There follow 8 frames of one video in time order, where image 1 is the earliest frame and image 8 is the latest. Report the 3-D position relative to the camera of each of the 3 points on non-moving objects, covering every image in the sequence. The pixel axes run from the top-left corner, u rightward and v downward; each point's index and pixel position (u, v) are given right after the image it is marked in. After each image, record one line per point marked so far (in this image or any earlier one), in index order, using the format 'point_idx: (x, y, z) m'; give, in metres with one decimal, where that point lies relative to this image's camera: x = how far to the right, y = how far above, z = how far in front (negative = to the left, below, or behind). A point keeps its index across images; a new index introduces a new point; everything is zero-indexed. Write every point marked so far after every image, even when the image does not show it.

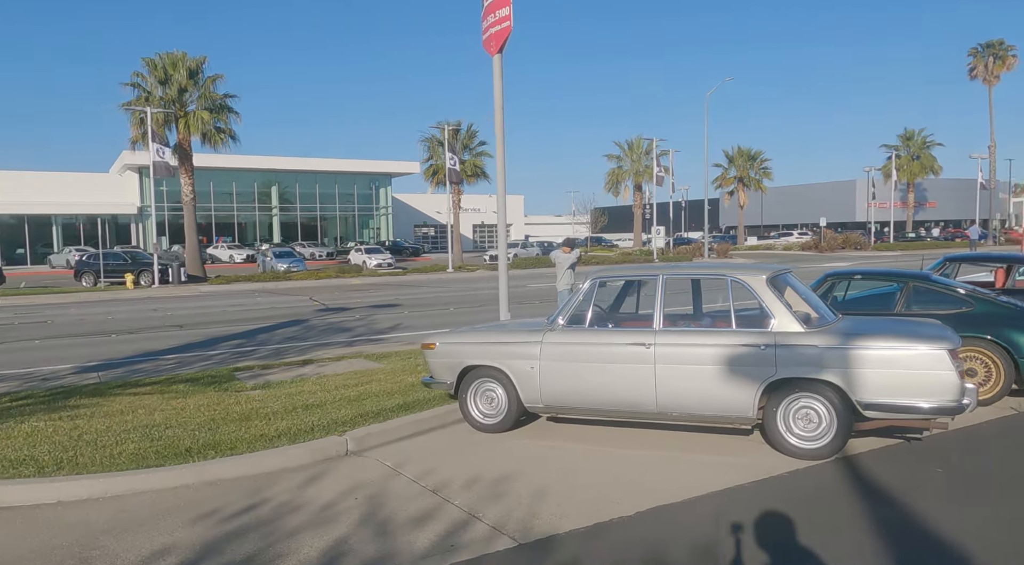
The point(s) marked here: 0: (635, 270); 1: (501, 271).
0: (+1.0, +0.1, +6.7) m
1: (-0.2, +0.2, +13.0) m
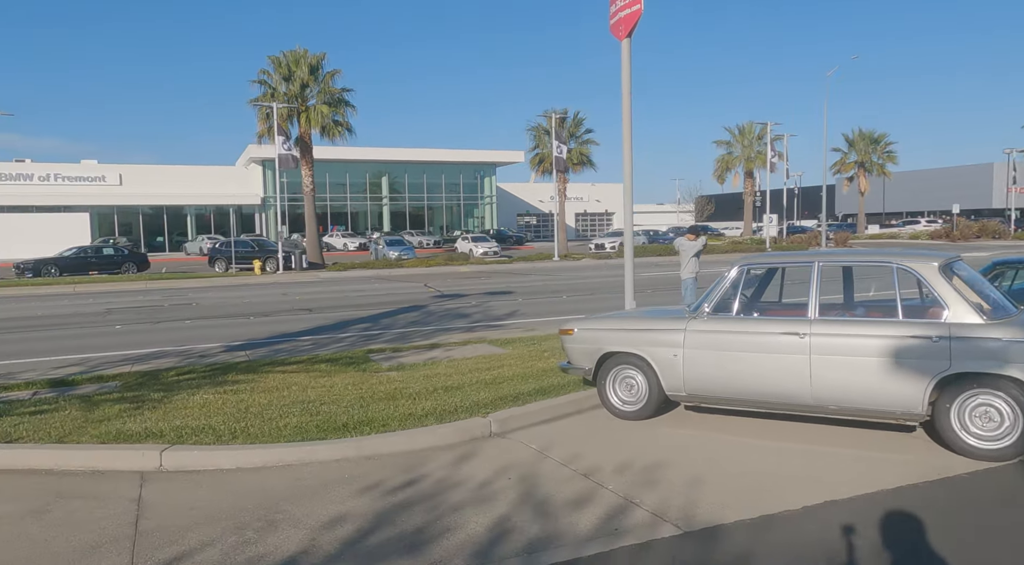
0: (+2.2, +0.2, +6.5) m
1: (+1.9, +0.4, +12.9) m
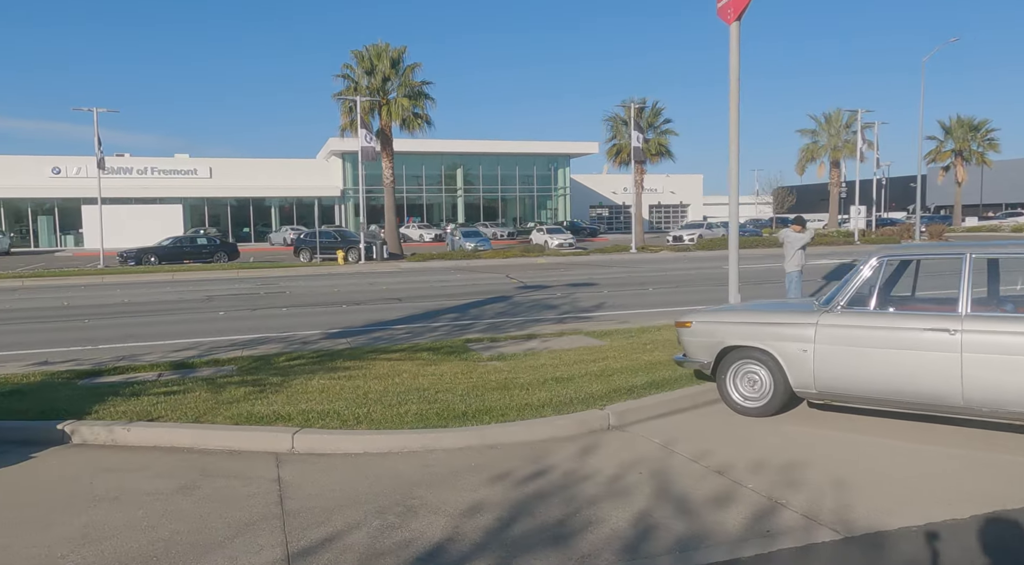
0: (+3.2, +0.2, +6.2) m
1: (+3.5, +0.5, +12.6) m
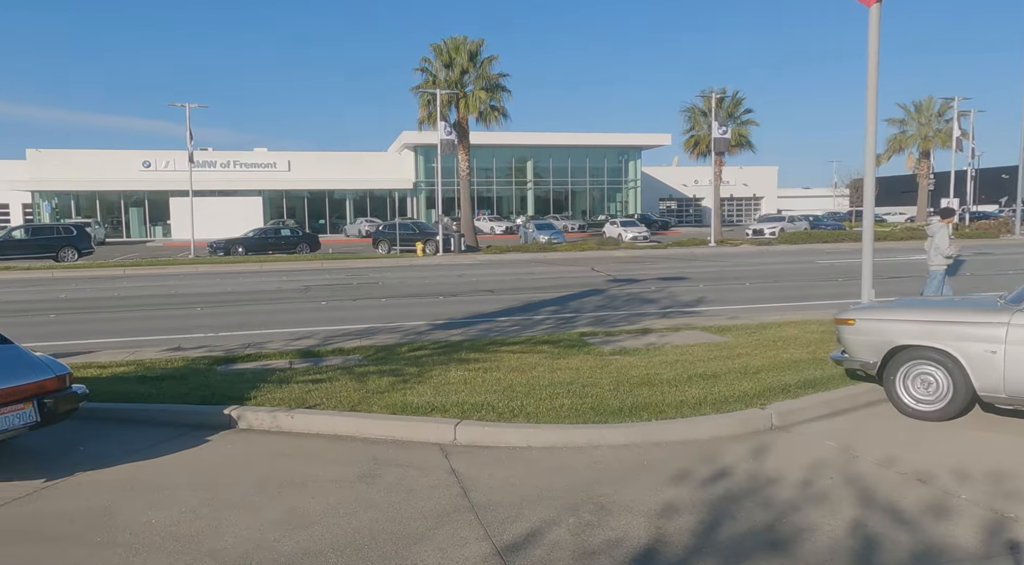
0: (+4.4, +0.3, +5.7) m
1: (+5.4, +0.6, +12.1) m
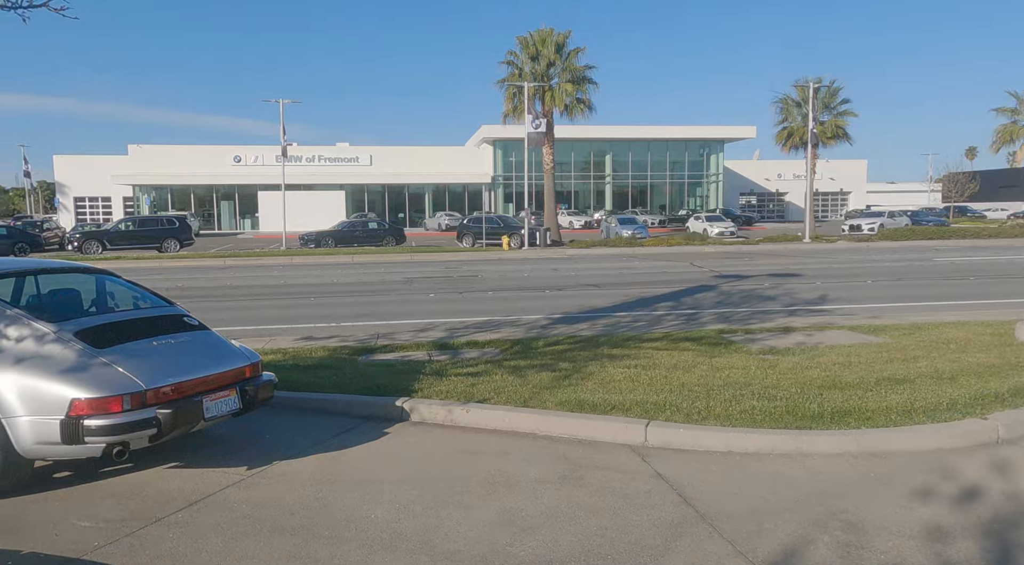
0: (+5.8, +0.2, +4.8) m
1: (+7.4, +0.6, +11.0) m
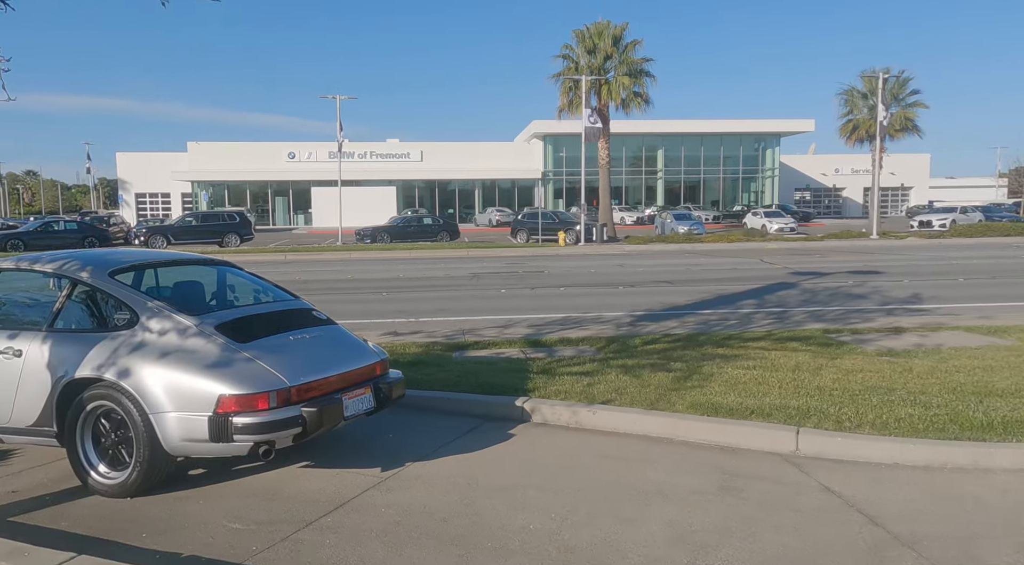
0: (+6.7, +0.2, +4.1) m
1: (+8.8, +0.6, +10.1) m
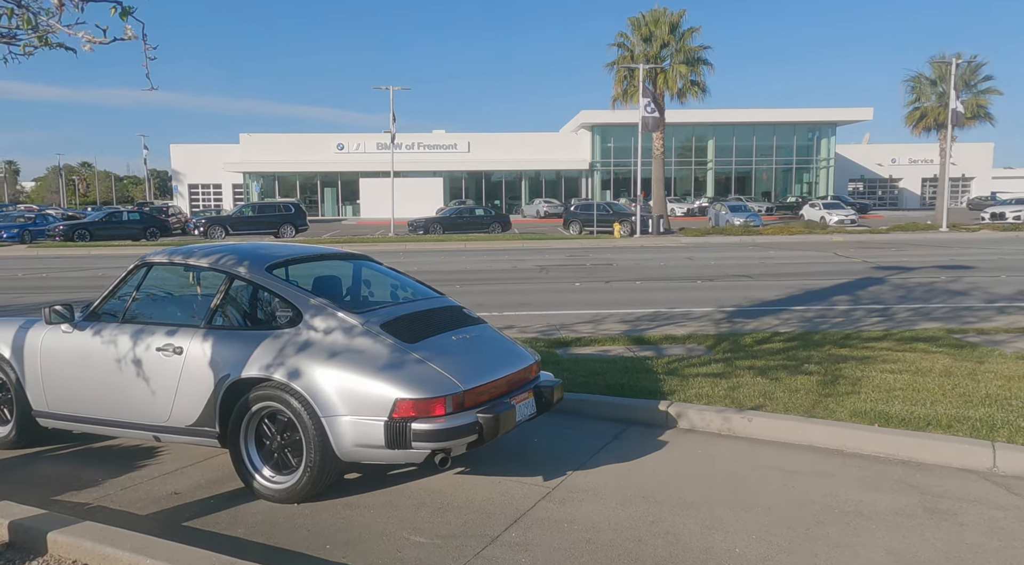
0: (+7.6, +0.2, +3.2) m
1: (+10.2, +0.6, +9.1) m
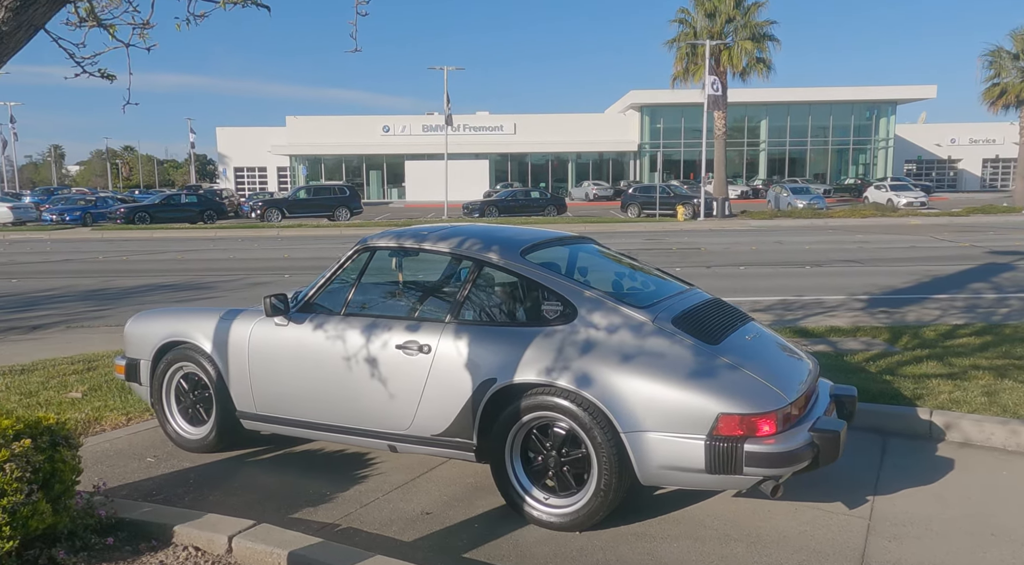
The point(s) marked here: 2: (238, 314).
0: (+9.0, +0.2, +1.8) m
1: (+12.0, +0.7, +7.4) m
2: (-1.7, -0.2, +5.0) m
